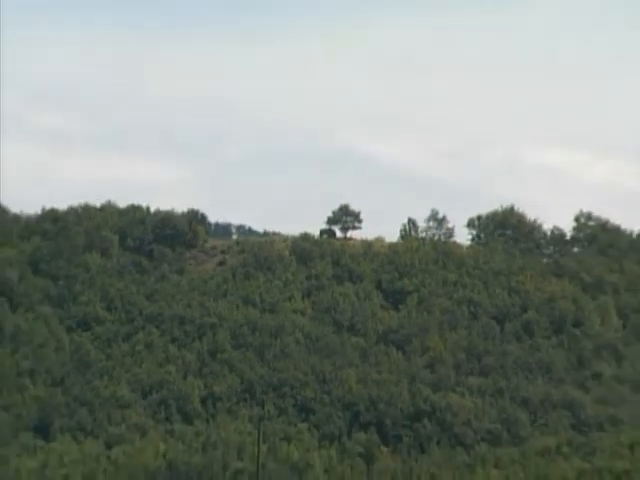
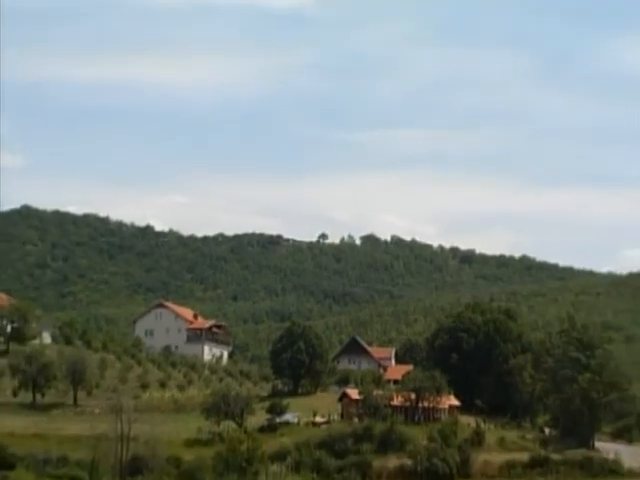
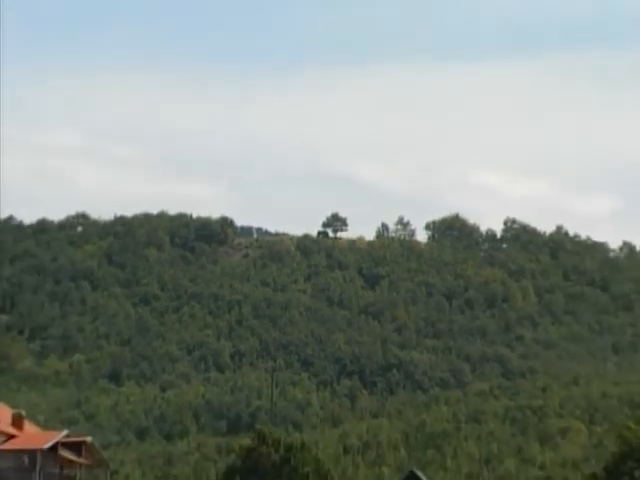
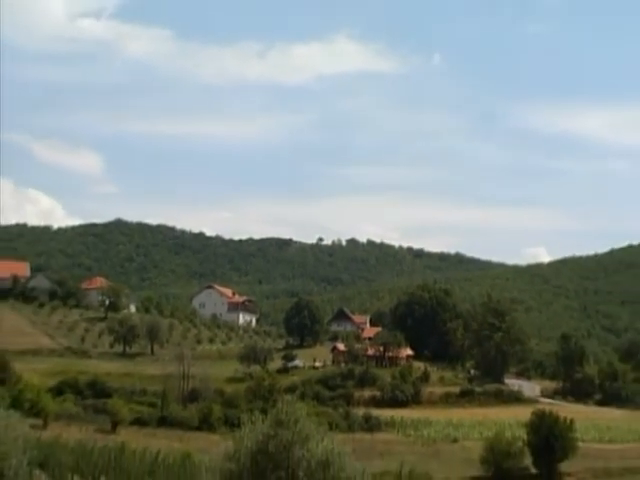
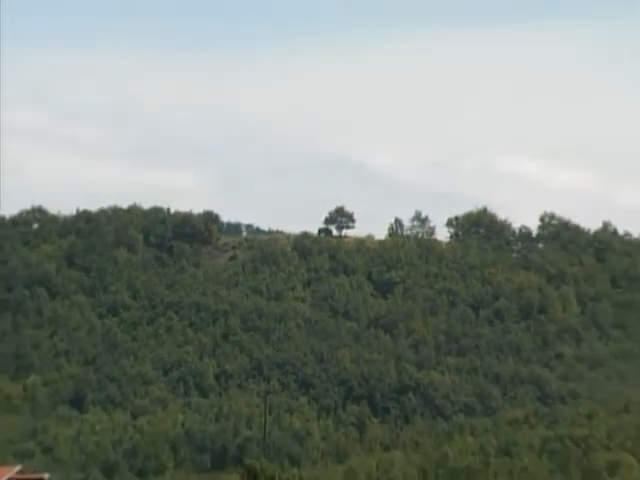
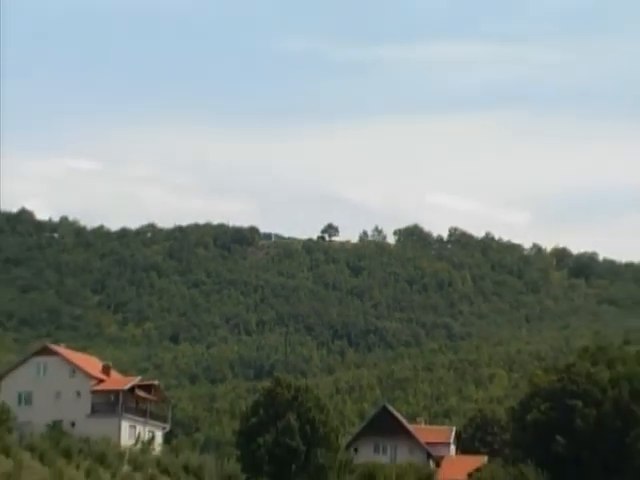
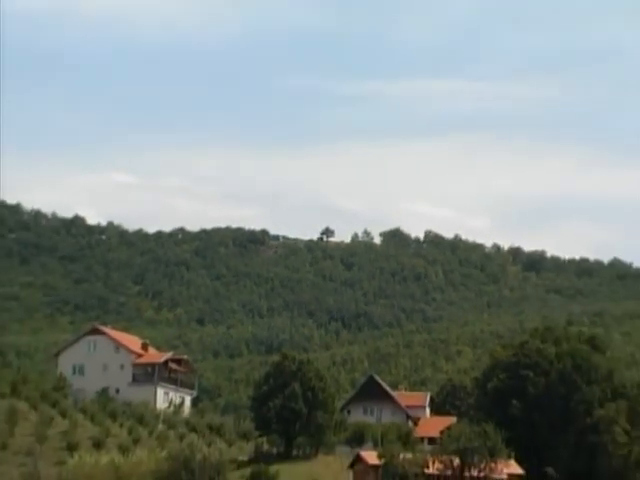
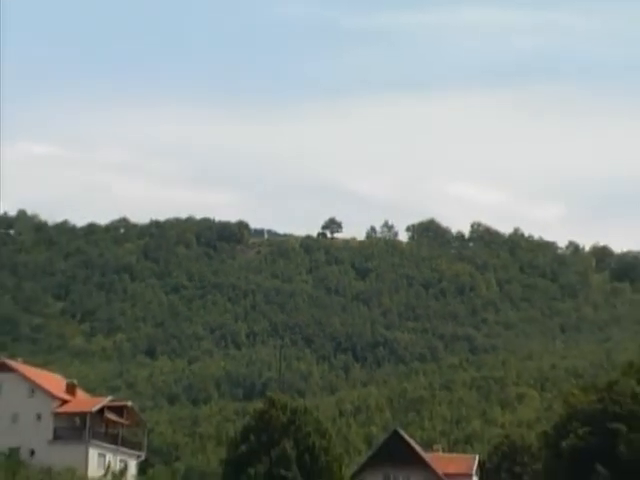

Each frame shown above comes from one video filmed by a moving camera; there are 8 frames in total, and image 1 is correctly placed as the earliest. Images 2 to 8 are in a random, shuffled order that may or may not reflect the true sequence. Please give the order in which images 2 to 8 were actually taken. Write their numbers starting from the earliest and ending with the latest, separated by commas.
5, 3, 8, 6, 7, 2, 4
